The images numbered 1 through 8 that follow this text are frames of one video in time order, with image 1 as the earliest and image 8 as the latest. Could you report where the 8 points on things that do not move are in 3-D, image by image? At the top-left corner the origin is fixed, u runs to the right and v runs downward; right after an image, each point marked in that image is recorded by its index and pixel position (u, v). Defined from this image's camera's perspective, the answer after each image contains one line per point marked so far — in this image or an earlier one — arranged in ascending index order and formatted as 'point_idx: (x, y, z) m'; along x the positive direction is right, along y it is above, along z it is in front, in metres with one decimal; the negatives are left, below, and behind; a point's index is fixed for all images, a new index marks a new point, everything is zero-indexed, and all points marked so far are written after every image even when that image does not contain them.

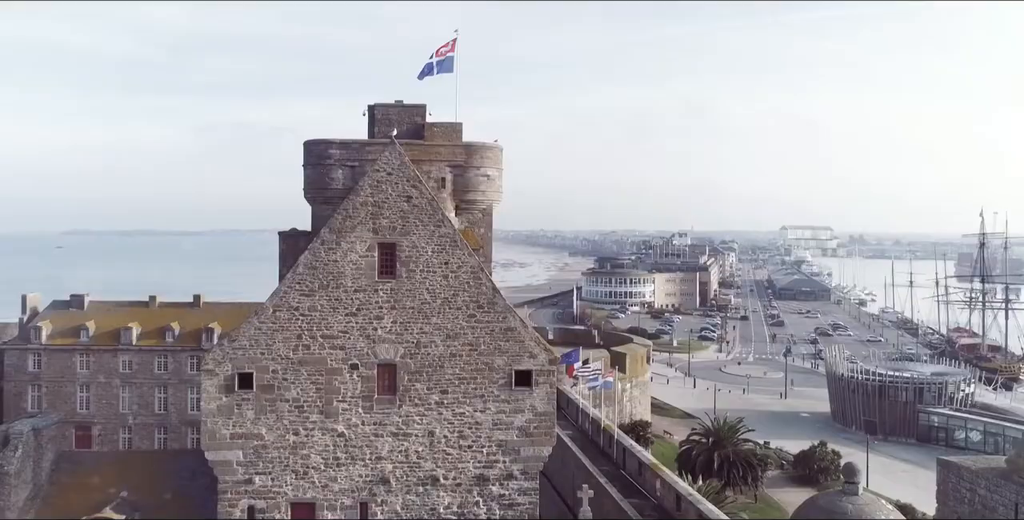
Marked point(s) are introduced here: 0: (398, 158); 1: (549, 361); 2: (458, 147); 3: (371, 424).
0: (-2.0, +1.8, +14.3) m
1: (+0.7, -1.8, +14.5) m
2: (-1.4, +2.8, +19.9) m
3: (-2.5, -2.9, +14.3) m
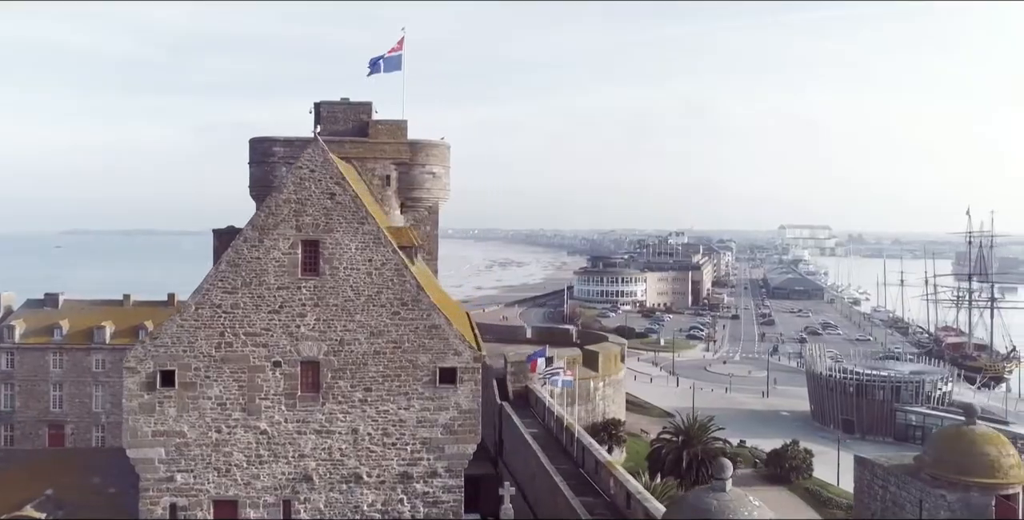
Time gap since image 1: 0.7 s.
0: (-3.4, +1.9, +14.2) m
1: (-0.7, -1.8, +14.5) m
2: (-2.7, +2.9, +19.9) m
3: (-3.9, -2.9, +14.3) m
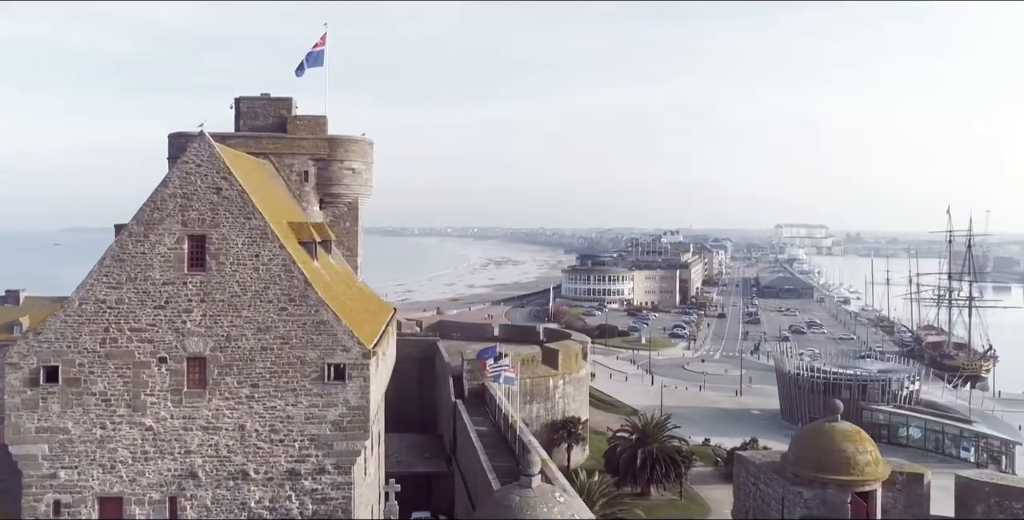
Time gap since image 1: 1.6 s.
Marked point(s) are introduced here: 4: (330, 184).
0: (-5.4, +1.9, +14.1) m
1: (-2.7, -1.7, +14.4) m
2: (-4.7, +3.0, +19.8) m
3: (-5.8, -2.8, +14.2) m
4: (-4.5, +1.9, +19.9) m
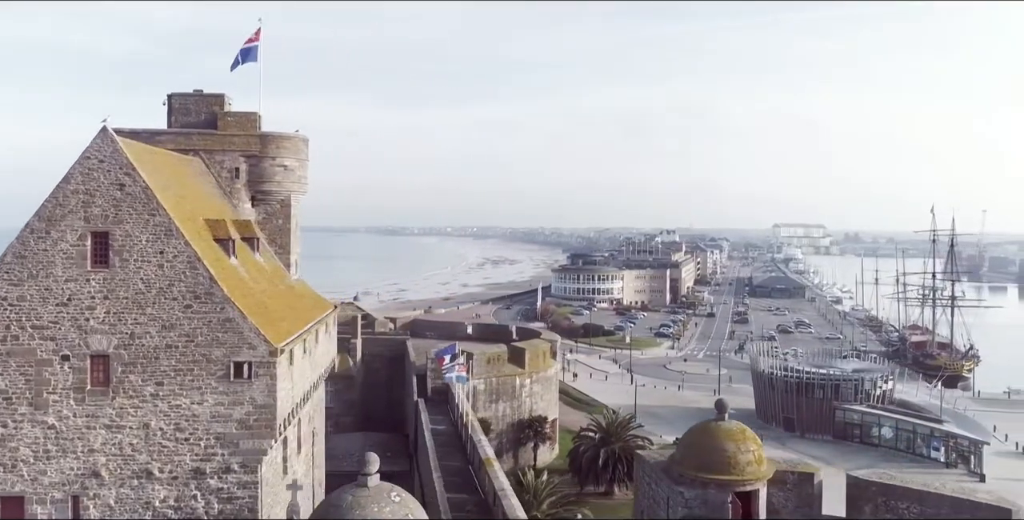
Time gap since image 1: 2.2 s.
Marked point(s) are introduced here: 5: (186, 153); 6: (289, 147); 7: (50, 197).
0: (-7.0, +2.0, +14.0) m
1: (-4.3, -1.6, +14.2) m
2: (-6.4, +3.0, +19.6) m
3: (-7.5, -2.7, +14.0) m
4: (-6.2, +1.9, +19.8) m
5: (-7.8, +2.5, +19.2) m
6: (-5.5, +2.8, +19.9) m
7: (-8.1, +1.1, +14.0) m
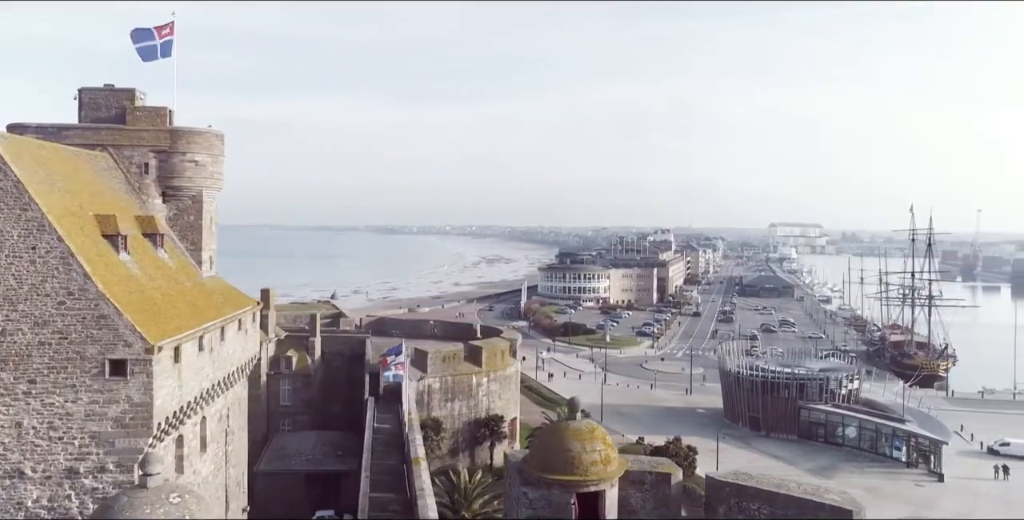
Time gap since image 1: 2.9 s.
0: (-9.1, +2.1, +13.7) m
1: (-6.4, -1.6, +14.0) m
2: (-8.4, +3.1, +19.4) m
3: (-9.6, -2.6, +13.8) m
4: (-8.3, +2.0, +19.5) m
5: (-9.9, +2.6, +18.9) m
6: (-7.6, +2.9, +19.7) m
7: (-10.1, +1.2, +13.8) m
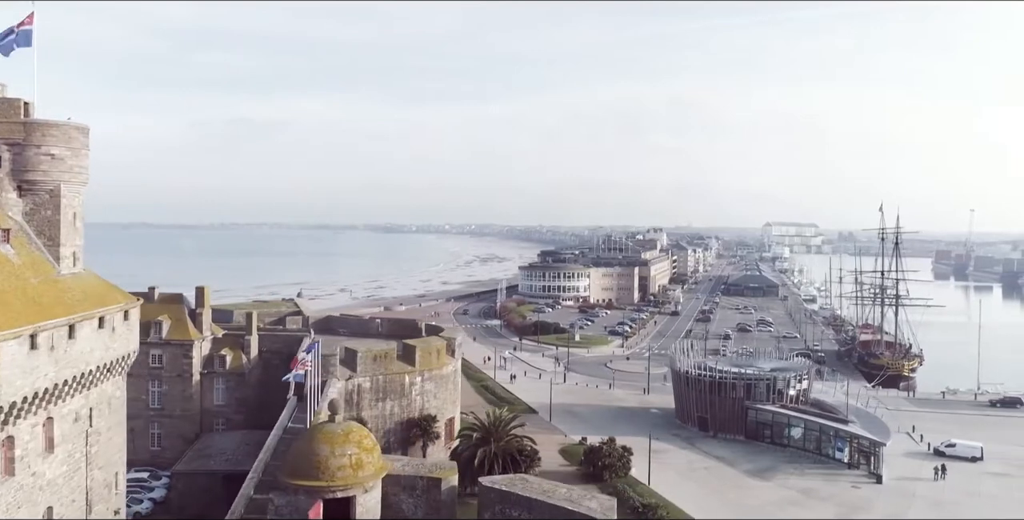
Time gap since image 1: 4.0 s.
0: (-12.3, +2.2, +13.2) m
1: (-9.6, -1.5, +13.5) m
2: (-11.6, +3.2, +18.9) m
3: (-12.8, -2.5, +13.3) m
4: (-11.4, +2.1, +19.0) m
5: (-13.0, +2.7, +18.4) m
6: (-10.8, +3.0, +19.2) m
7: (-13.3, +1.3, +13.2) m
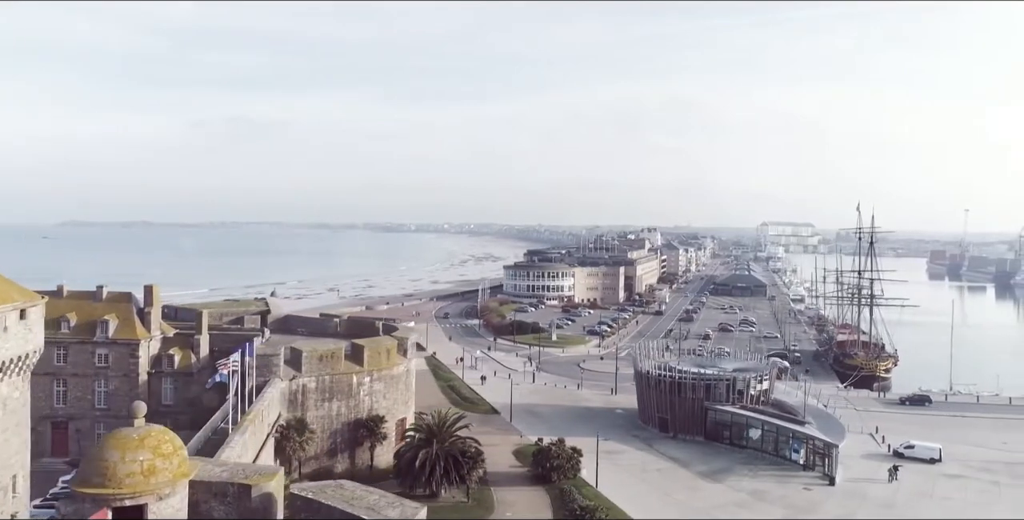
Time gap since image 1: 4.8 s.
0: (-14.6, +2.2, +12.8) m
1: (-12.0, -1.4, +13.0) m
2: (-14.0, +3.3, +18.4) m
3: (-15.2, -2.5, +12.8) m
4: (-13.8, +2.2, +18.6) m
5: (-15.5, +2.8, +17.9) m
6: (-13.2, +3.0, +18.7) m
7: (-15.7, +1.3, +12.8) m
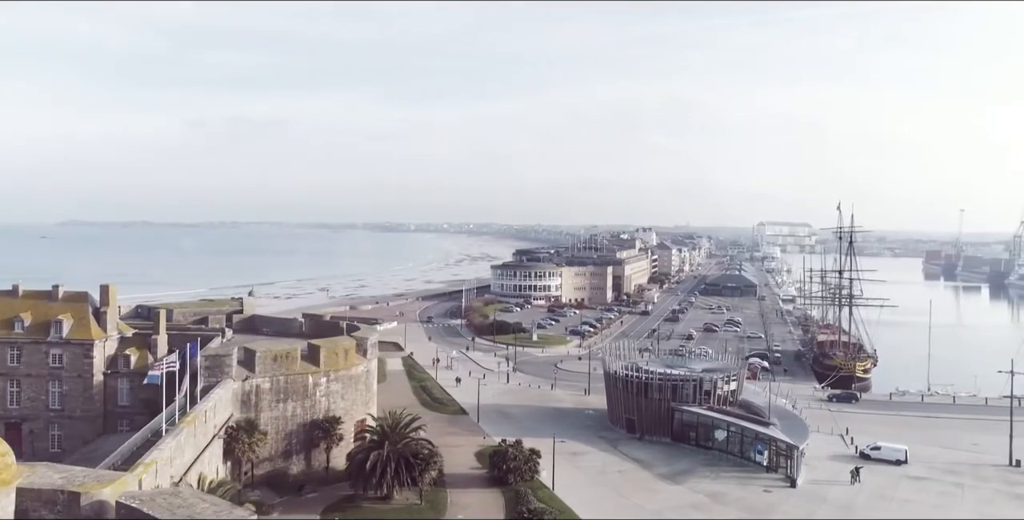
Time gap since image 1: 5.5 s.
0: (-16.6, +2.3, +12.3) m
1: (-14.0, -1.4, +12.6) m
2: (-16.0, +3.3, +18.0) m
3: (-17.1, -2.5, +12.4) m
4: (-15.8, +2.2, +18.1) m
5: (-17.4, +2.8, +17.5) m
6: (-15.2, +3.1, +18.2) m
7: (-17.7, +1.4, +12.3) m
